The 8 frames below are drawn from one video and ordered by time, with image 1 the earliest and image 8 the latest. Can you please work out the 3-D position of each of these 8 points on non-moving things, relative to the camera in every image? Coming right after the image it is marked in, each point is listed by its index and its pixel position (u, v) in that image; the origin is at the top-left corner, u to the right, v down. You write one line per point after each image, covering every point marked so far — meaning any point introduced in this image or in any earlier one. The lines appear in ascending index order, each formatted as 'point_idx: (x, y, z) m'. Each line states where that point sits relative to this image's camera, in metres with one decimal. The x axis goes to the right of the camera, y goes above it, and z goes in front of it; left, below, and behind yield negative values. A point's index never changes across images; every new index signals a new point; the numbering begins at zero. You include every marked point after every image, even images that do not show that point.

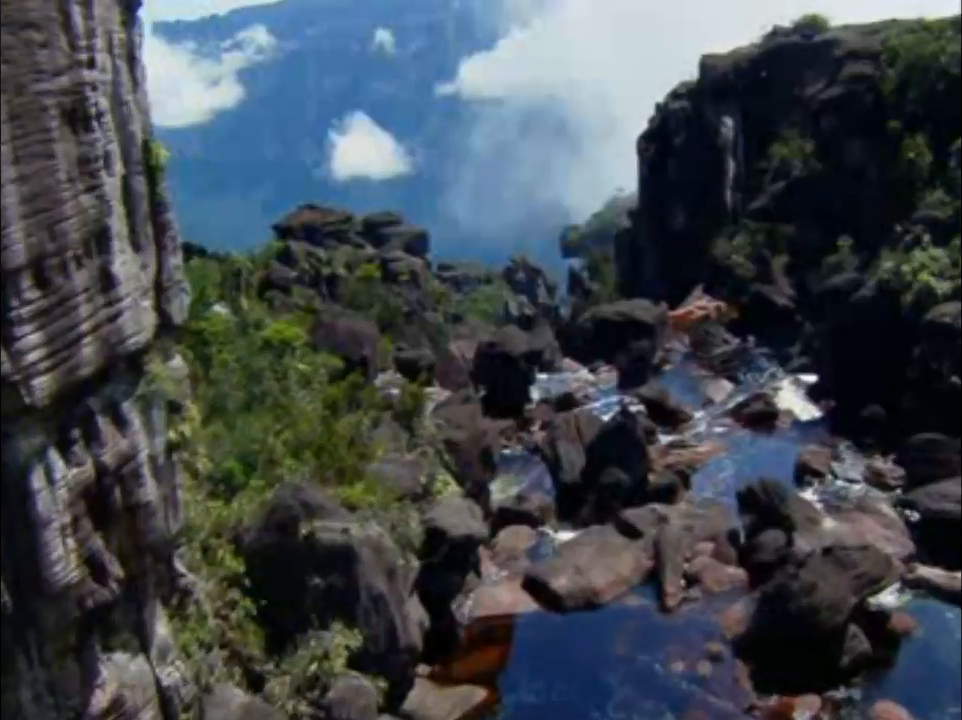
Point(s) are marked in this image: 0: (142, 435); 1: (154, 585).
0: (-2.9, -0.6, +15.8) m
1: (-2.9, -2.0, +16.5) m
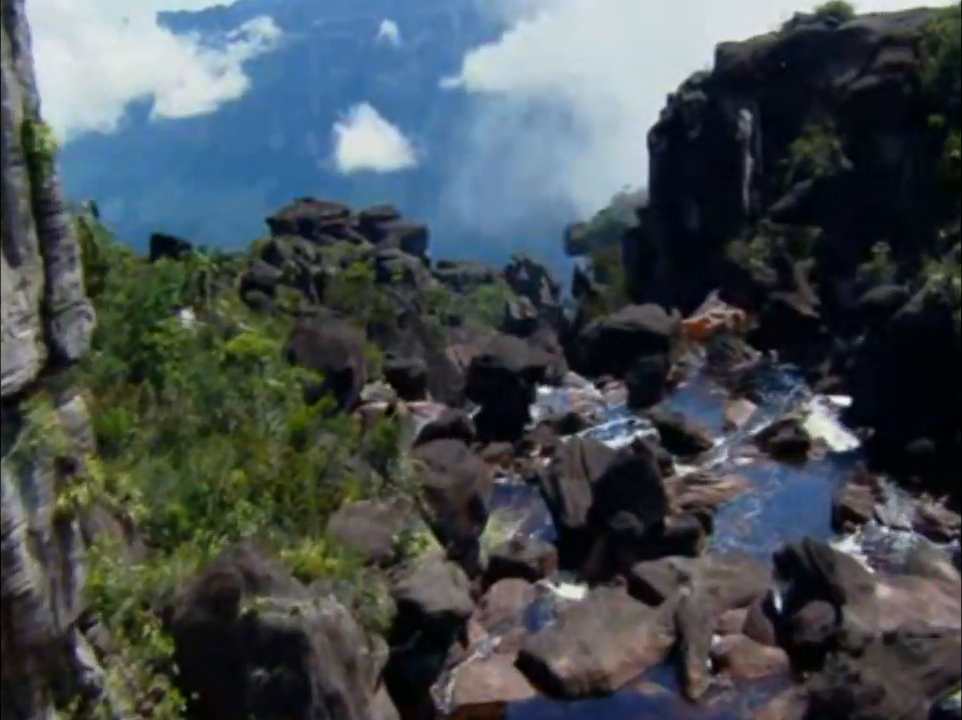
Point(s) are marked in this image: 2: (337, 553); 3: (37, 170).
0: (-3.0, -0.9, +12.1) m
1: (-3.0, -2.3, +12.7) m
2: (-1.3, -1.8, +17.1) m
3: (-3.0, +1.3, +12.5) m
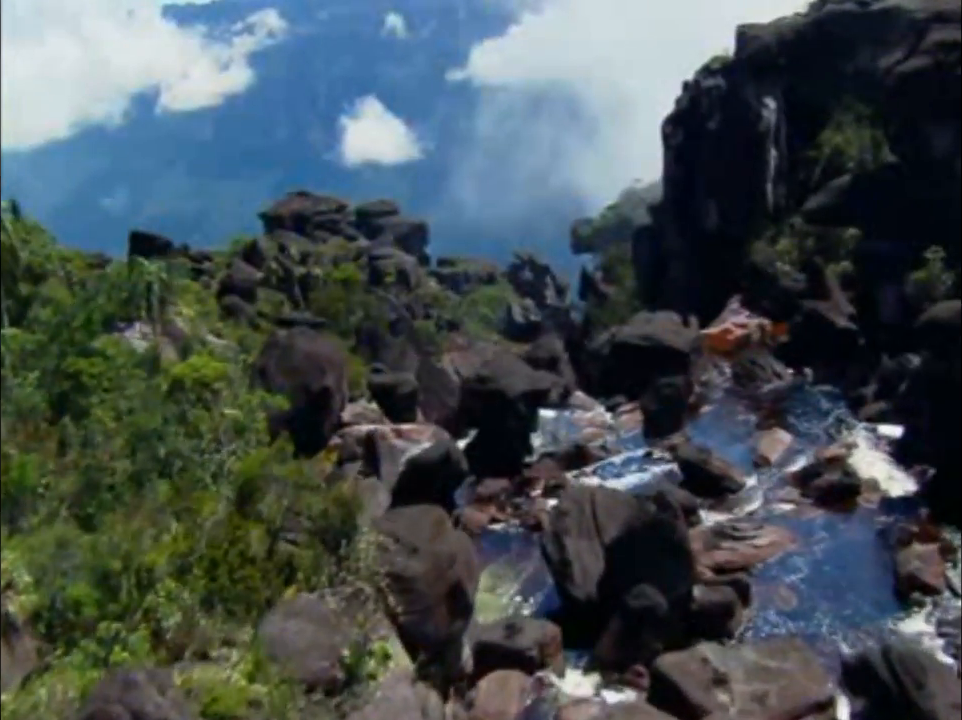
0: (-3.2, -1.4, +7.8) m
1: (-3.2, -2.7, +8.4) m
2: (-1.5, -2.2, +12.7) m
3: (-3.1, +0.9, +8.2) m
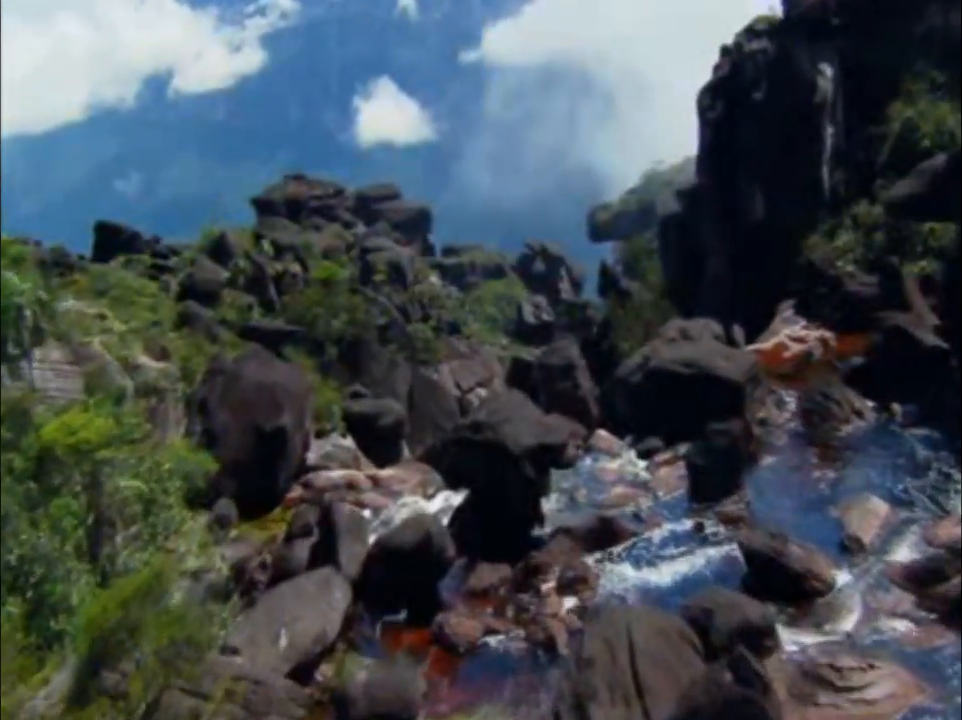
0: (-3.4, -2.1, +0.8) m
1: (-3.4, -3.4, +1.5) m
2: (-1.7, -2.8, +5.8) m
3: (-3.4, +0.2, +1.2) m
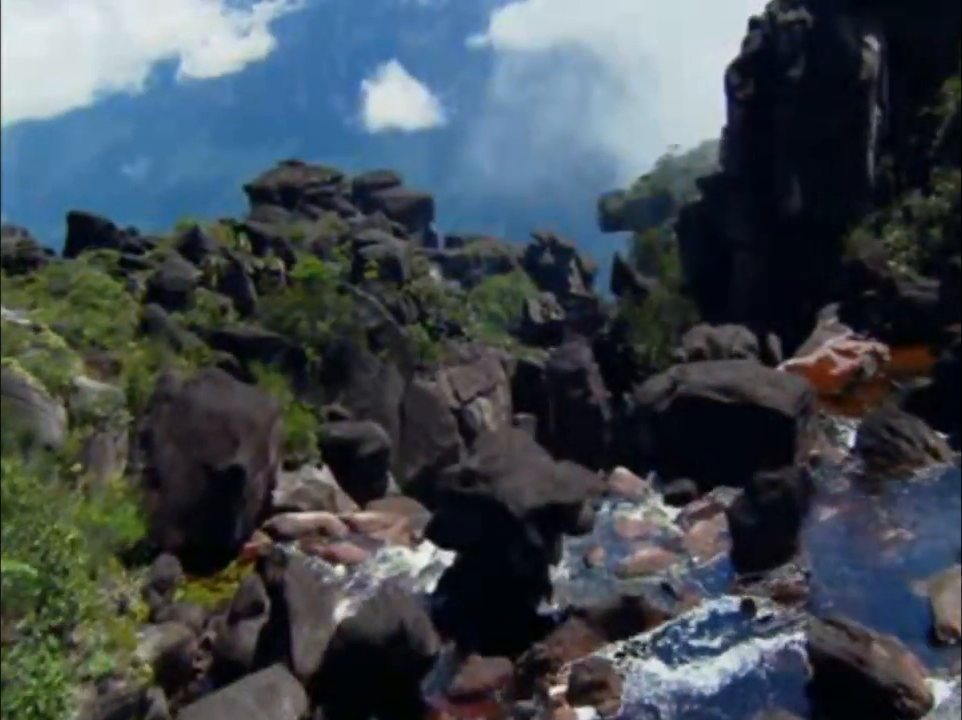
0: (-3.6, -2.6, -3.5) m
1: (-3.6, -3.9, -2.8) m
2: (-1.8, -3.3, +1.5) m
3: (-3.5, -0.3, -3.1) m
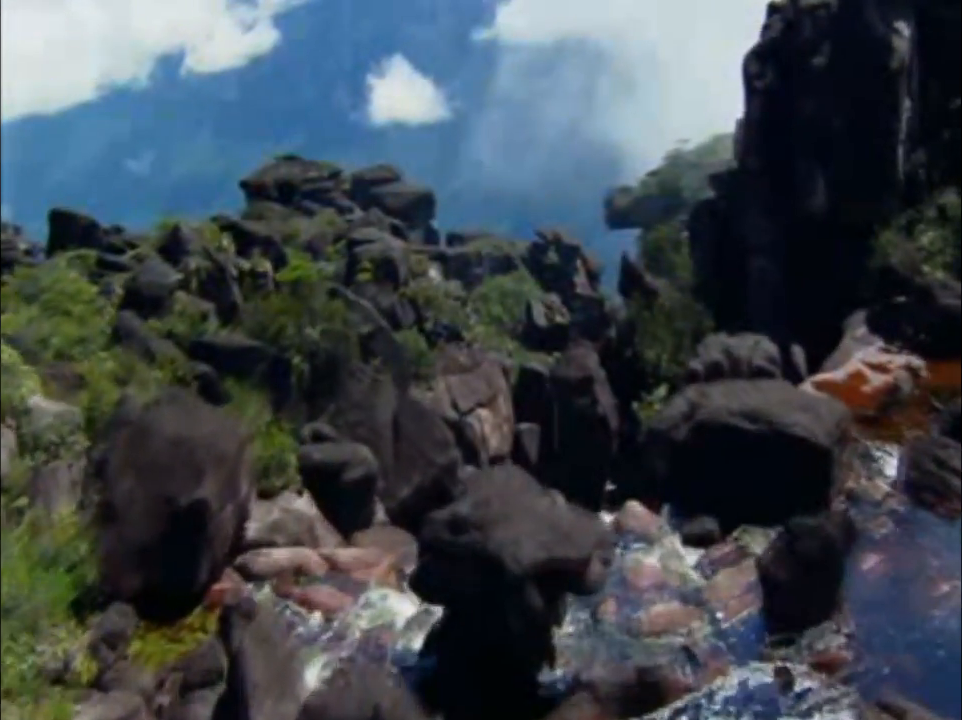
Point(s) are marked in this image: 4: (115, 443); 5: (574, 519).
0: (-3.7, -2.9, -5.9) m
1: (-3.7, -4.2, -5.2) m
2: (-1.9, -3.6, -0.9) m
3: (-3.6, -0.6, -5.5) m
4: (-3.9, -0.9, +19.9) m
5: (+0.8, -1.3, +15.8) m
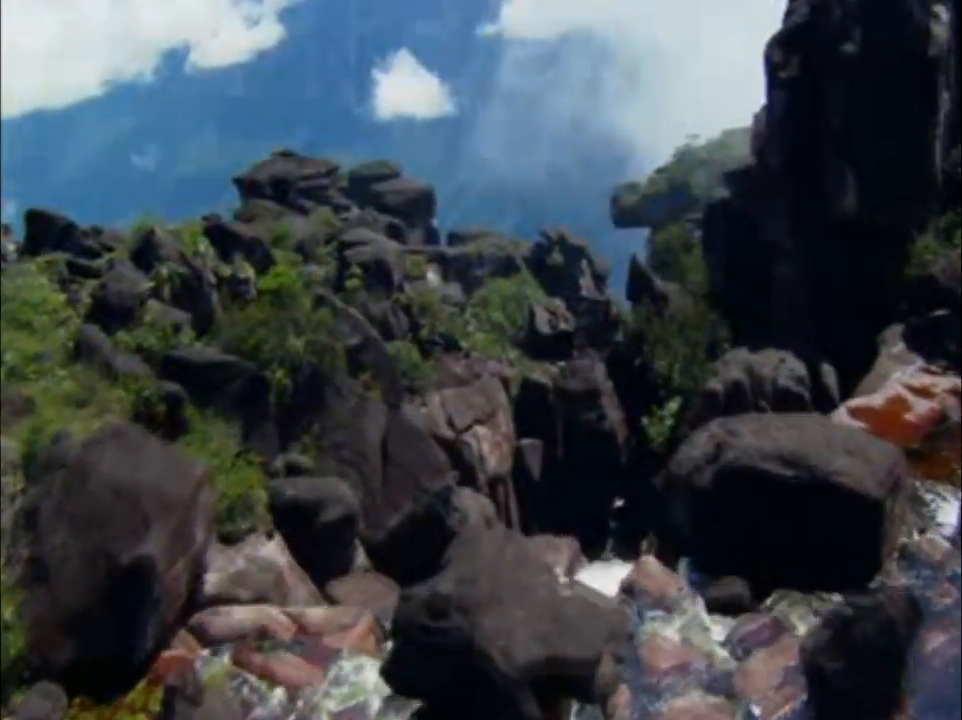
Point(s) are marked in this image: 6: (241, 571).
0: (-3.8, -3.2, -8.6) m
1: (-3.8, -4.6, -8.0) m
2: (-2.1, -3.9, -3.7) m
3: (-3.8, -1.0, -8.3) m
4: (-4.0, -1.2, +17.1) m
5: (+0.7, -1.6, +13.0) m
6: (-2.5, -2.2, +19.6) m
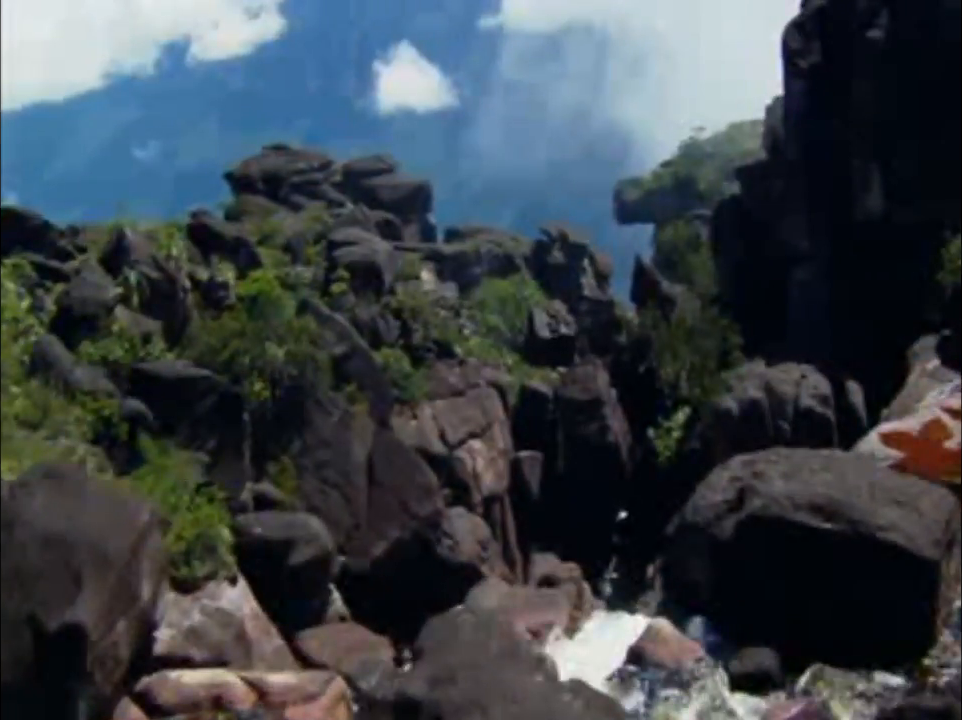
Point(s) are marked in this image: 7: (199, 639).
0: (-4.0, -3.6, -10.9) m
1: (-4.0, -4.9, -10.3) m
2: (-2.2, -4.3, -6.0) m
3: (-3.9, -1.4, -10.6) m
4: (-4.1, -1.4, +14.8) m
5: (+0.6, -1.9, +10.7) m
6: (-2.6, -2.5, +17.3) m
7: (-2.6, -2.5, +17.0) m
